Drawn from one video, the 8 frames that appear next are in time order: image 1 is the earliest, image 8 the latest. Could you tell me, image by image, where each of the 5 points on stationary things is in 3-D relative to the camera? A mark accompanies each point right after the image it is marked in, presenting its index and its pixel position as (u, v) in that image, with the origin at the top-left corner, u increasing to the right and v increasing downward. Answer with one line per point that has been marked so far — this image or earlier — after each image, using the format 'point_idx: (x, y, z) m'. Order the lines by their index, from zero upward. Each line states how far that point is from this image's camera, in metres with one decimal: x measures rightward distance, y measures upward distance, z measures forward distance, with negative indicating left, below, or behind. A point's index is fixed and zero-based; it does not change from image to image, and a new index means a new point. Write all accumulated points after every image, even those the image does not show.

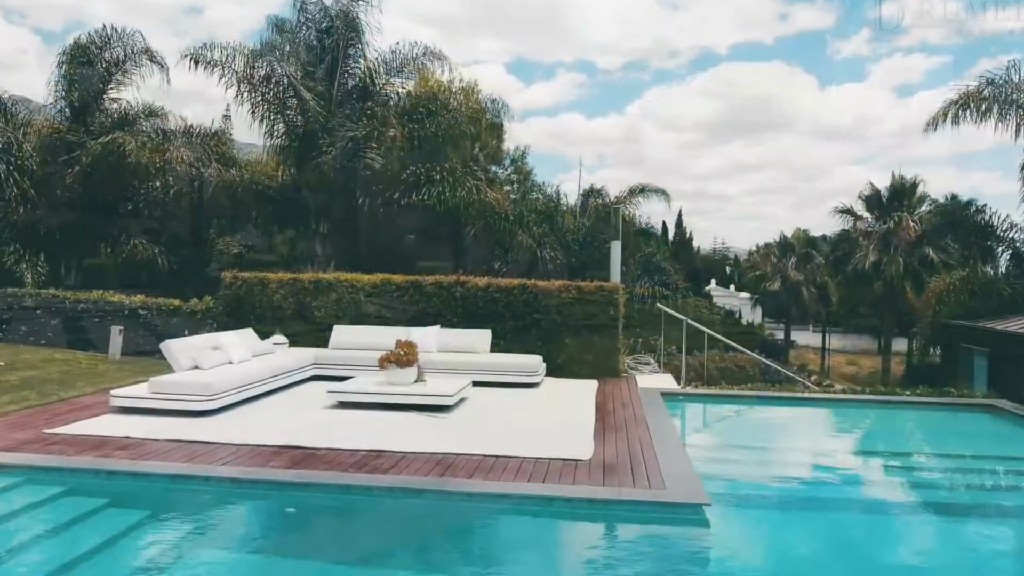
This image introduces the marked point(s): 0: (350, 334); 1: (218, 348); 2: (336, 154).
0: (-1.9, -0.5, +9.4) m
1: (-2.9, -0.6, +8.0) m
2: (-3.1, +2.4, +14.5) m
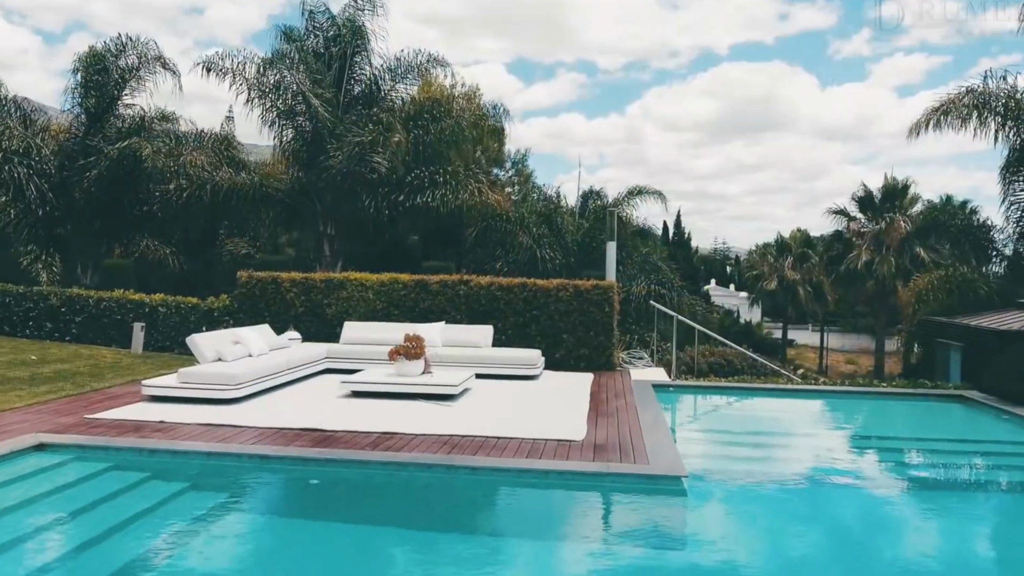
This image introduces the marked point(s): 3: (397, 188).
0: (-1.9, -0.5, +10.0) m
1: (-2.9, -0.5, +8.6) m
2: (-3.1, +2.5, +15.1) m
3: (-2.2, +1.9, +15.5) m
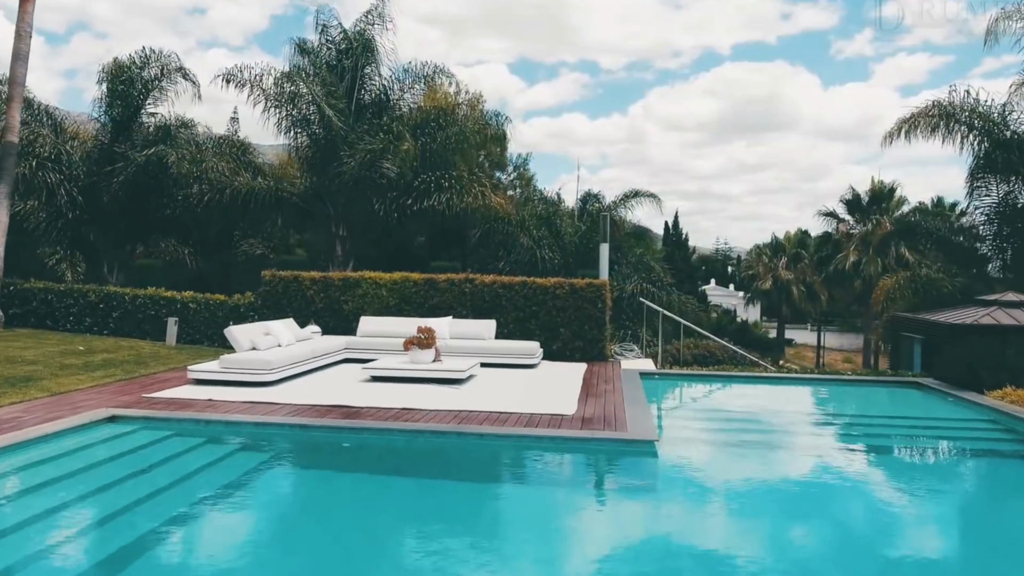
0: (-1.9, -0.5, +11.0) m
1: (-2.9, -0.5, +9.6) m
2: (-3.1, +2.5, +16.1) m
3: (-2.2, +2.0, +16.5) m
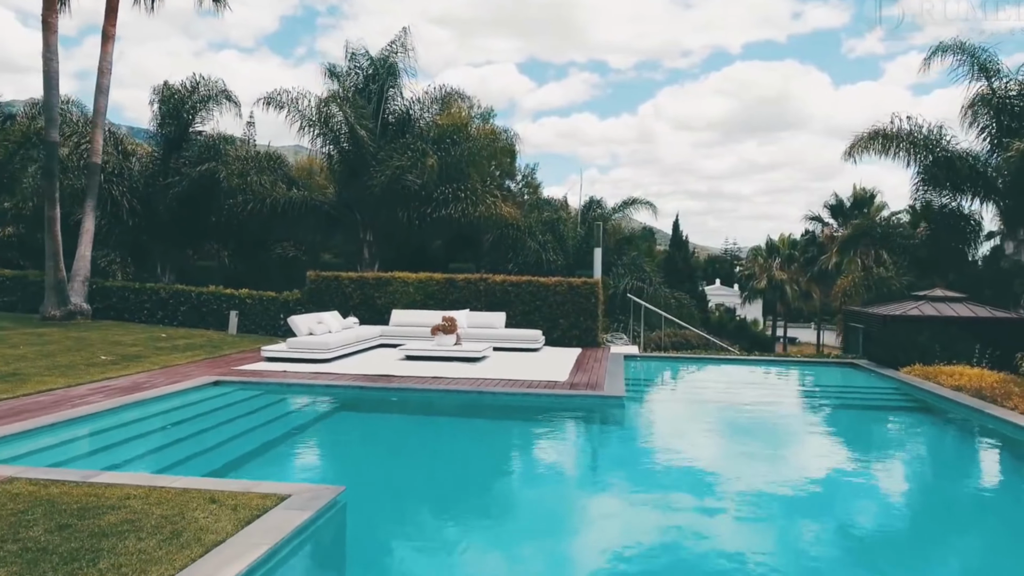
0: (-1.7, -0.4, +13.2) m
1: (-2.8, -0.5, +11.7) m
2: (-2.9, +2.5, +18.3) m
3: (-2.0, +2.0, +18.7) m
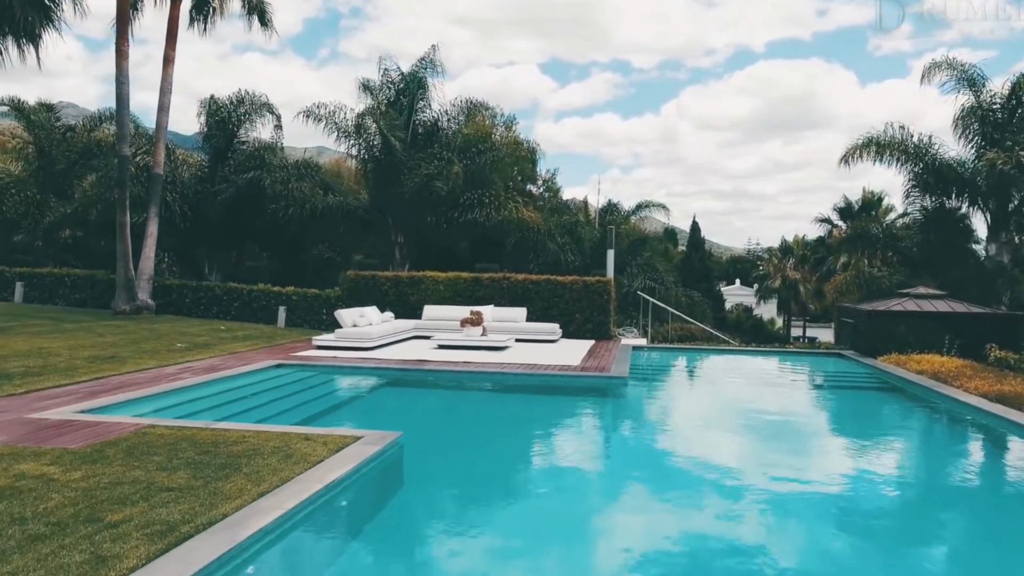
0: (-1.4, -0.4, +14.6) m
1: (-2.4, -0.4, +13.2) m
2: (-2.4, +2.6, +19.8) m
3: (-1.5, +2.0, +20.2) m
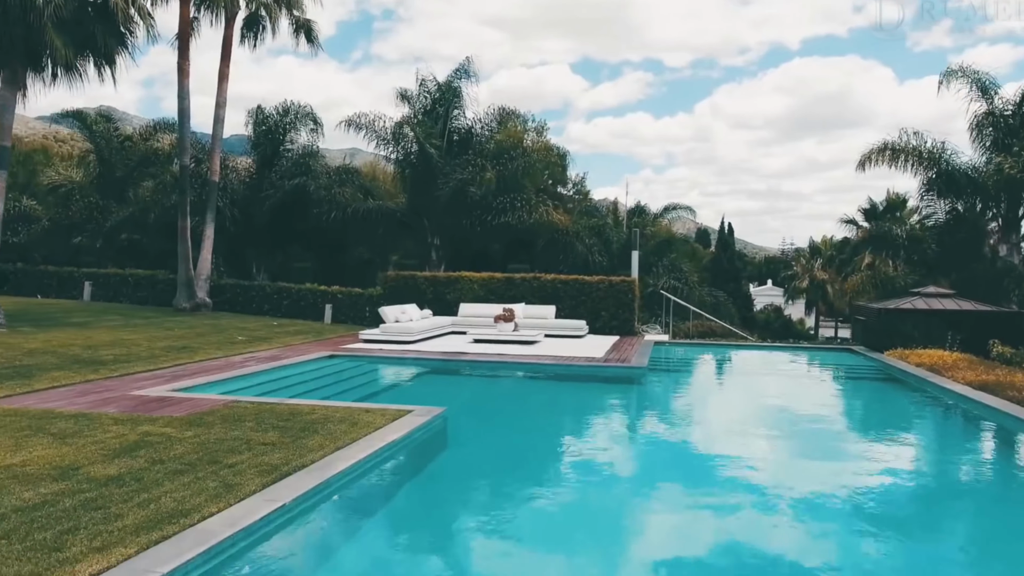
0: (-0.8, -0.4, +15.7) m
1: (-1.9, -0.4, +14.4) m
2: (-1.6, +2.6, +20.9) m
3: (-0.7, +2.0, +21.2) m
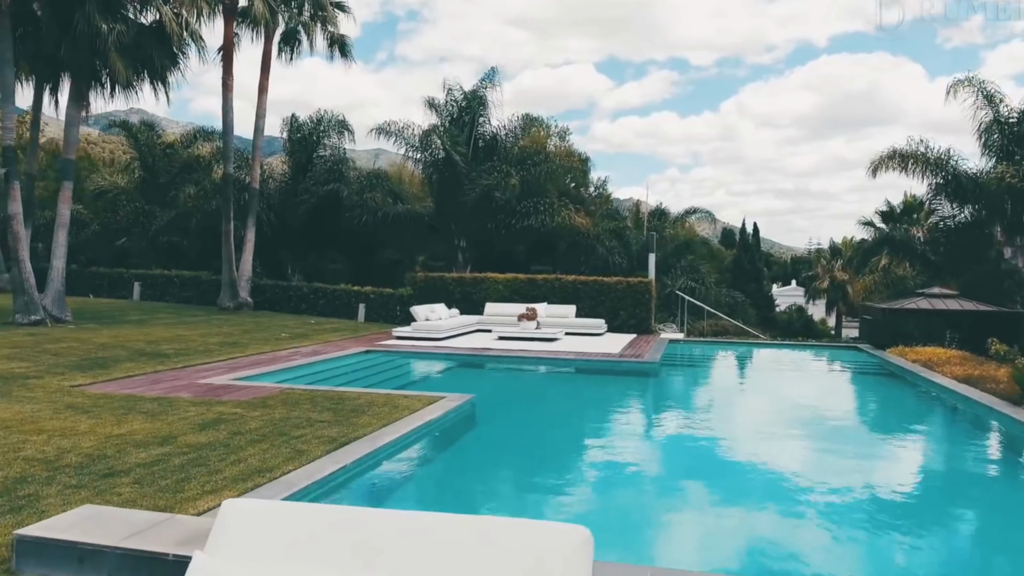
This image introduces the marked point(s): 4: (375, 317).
0: (-0.3, -0.4, +16.6) m
1: (-1.5, -0.4, +15.3) m
2: (-1.0, +2.6, +21.9) m
3: (-0.1, +2.0, +22.2) m
4: (-3.2, -0.7, +18.5) m
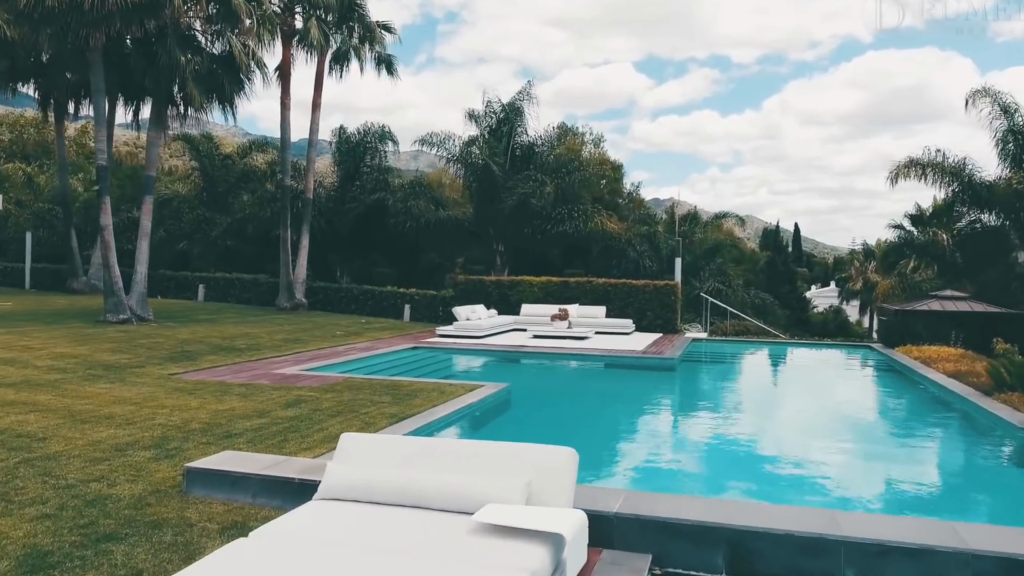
0: (+0.4, -0.4, +17.9) m
1: (-0.8, -0.5, +16.7) m
2: (0.0, +2.5, +23.2) m
3: (+1.0, +2.0, +23.4) m
4: (-2.3, -0.7, +19.9) m
